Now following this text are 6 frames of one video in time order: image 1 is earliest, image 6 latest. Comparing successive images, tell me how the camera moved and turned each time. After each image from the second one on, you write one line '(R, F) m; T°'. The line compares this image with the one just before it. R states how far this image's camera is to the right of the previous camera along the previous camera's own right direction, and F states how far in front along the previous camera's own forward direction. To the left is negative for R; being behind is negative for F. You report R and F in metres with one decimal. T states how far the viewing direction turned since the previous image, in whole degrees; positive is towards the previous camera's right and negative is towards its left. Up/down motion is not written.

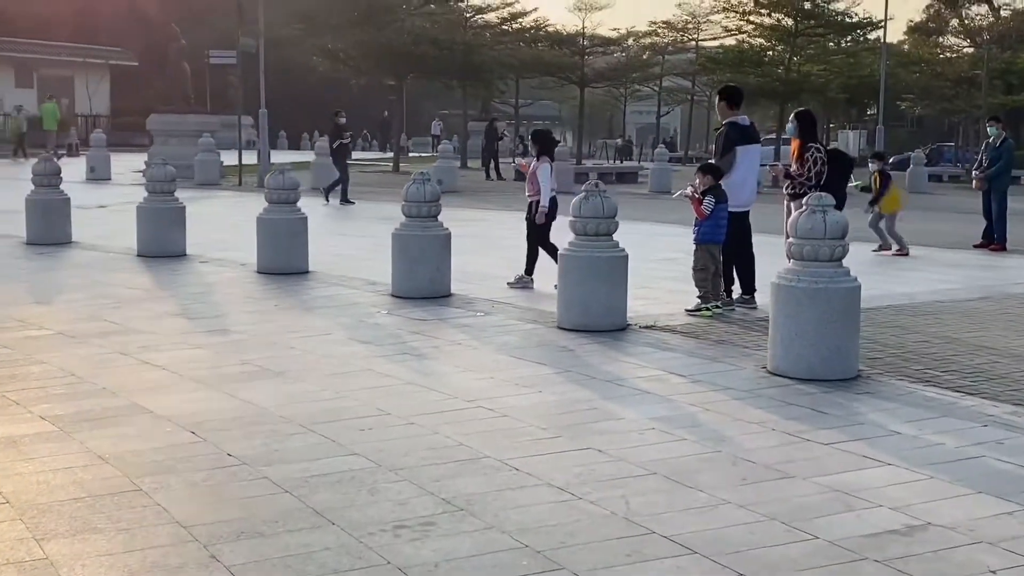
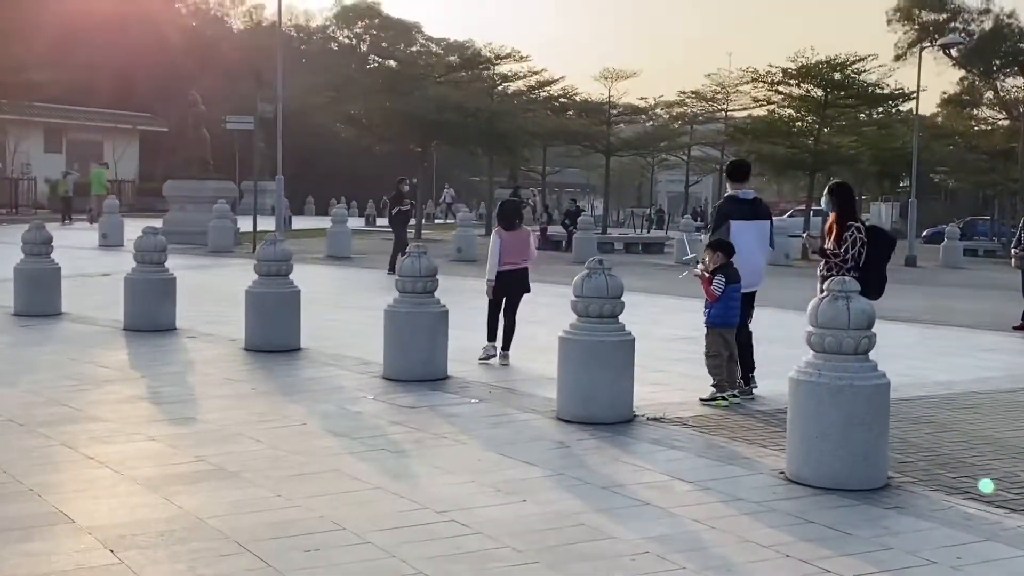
(+0.3, +0.8) m; -2°
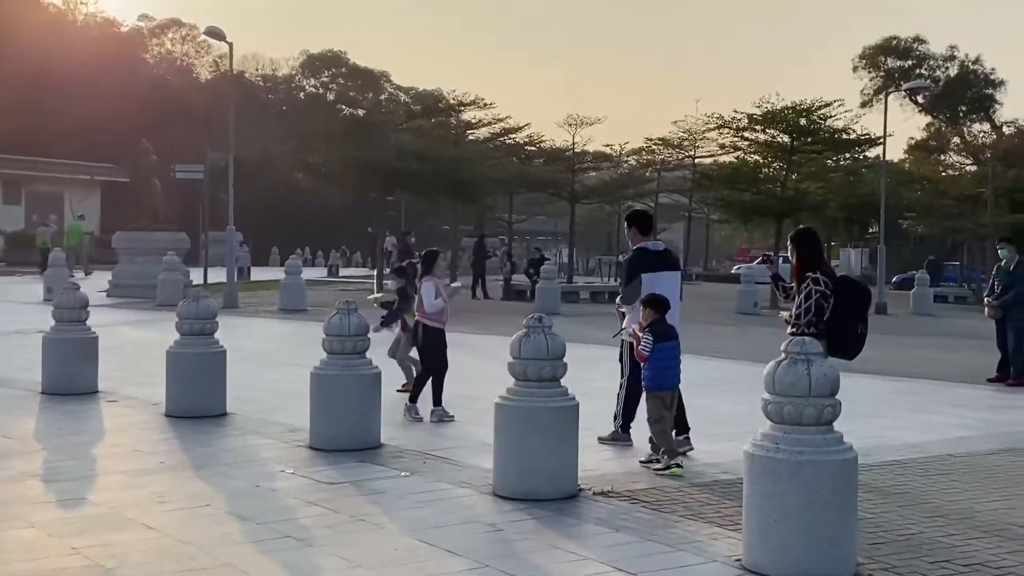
(+0.3, +0.8) m; +1°
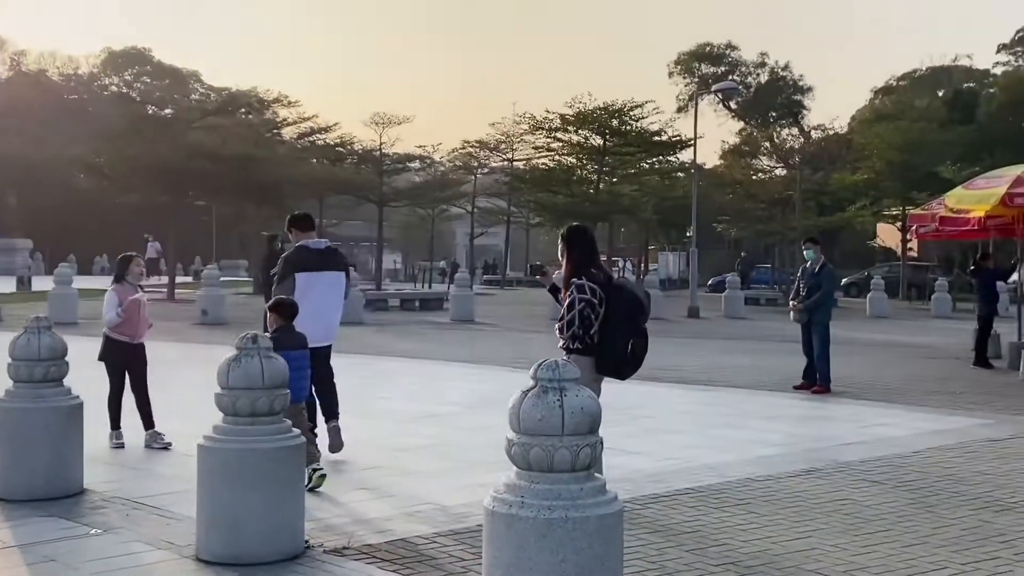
(+0.6, +1.3) m; +8°
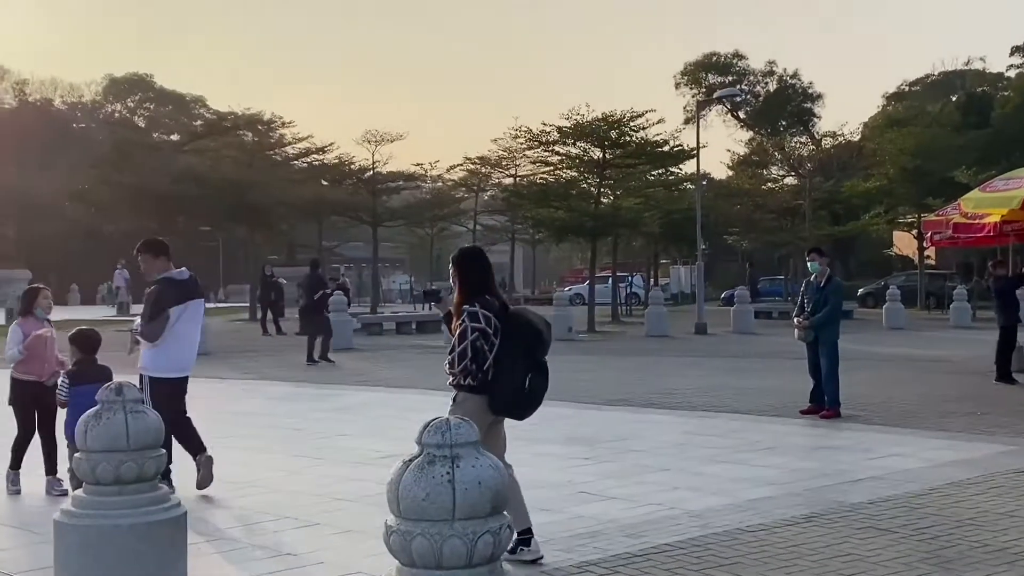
(+0.4, +1.1) m; -1°
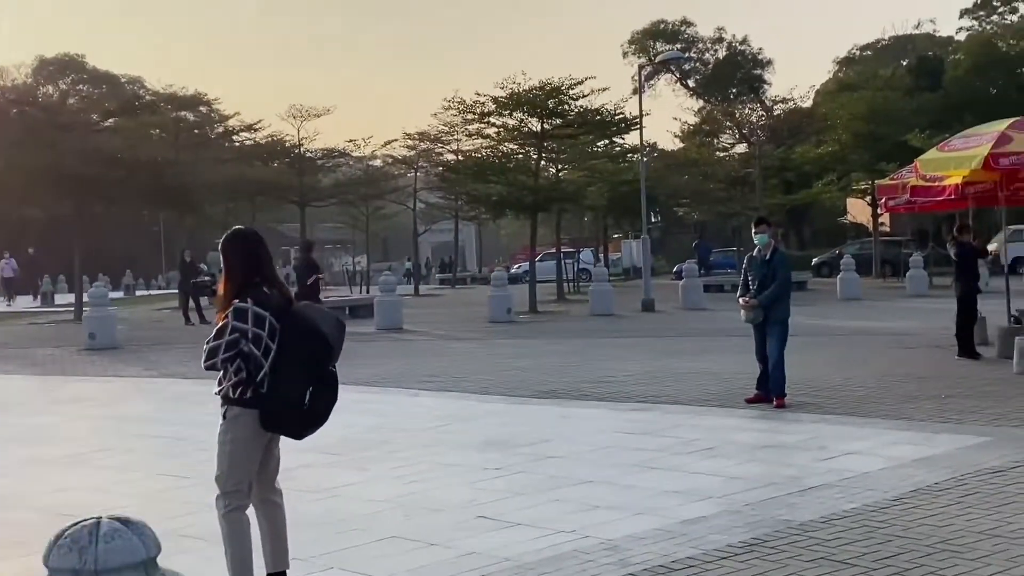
(+0.5, +1.4) m; +2°
